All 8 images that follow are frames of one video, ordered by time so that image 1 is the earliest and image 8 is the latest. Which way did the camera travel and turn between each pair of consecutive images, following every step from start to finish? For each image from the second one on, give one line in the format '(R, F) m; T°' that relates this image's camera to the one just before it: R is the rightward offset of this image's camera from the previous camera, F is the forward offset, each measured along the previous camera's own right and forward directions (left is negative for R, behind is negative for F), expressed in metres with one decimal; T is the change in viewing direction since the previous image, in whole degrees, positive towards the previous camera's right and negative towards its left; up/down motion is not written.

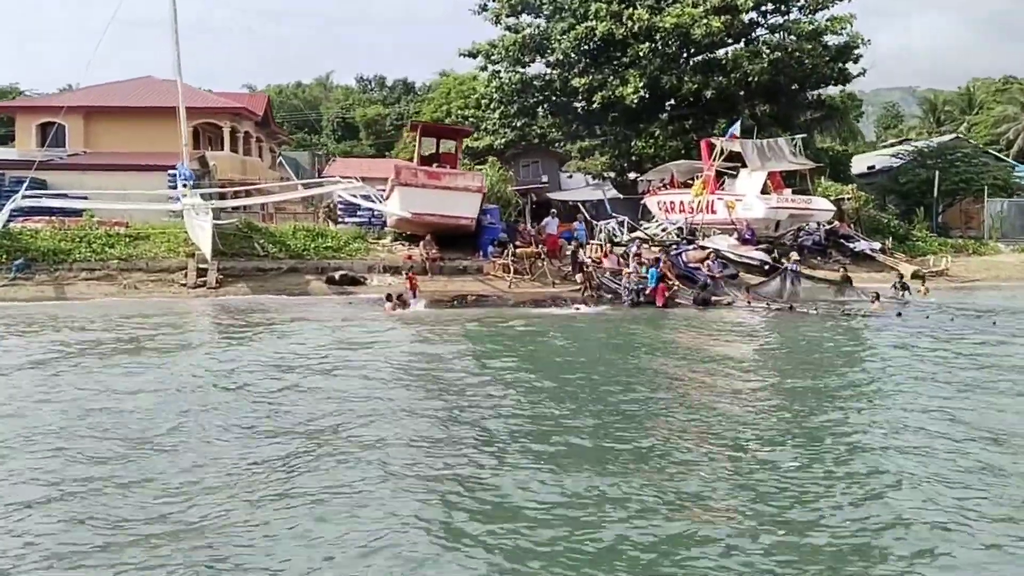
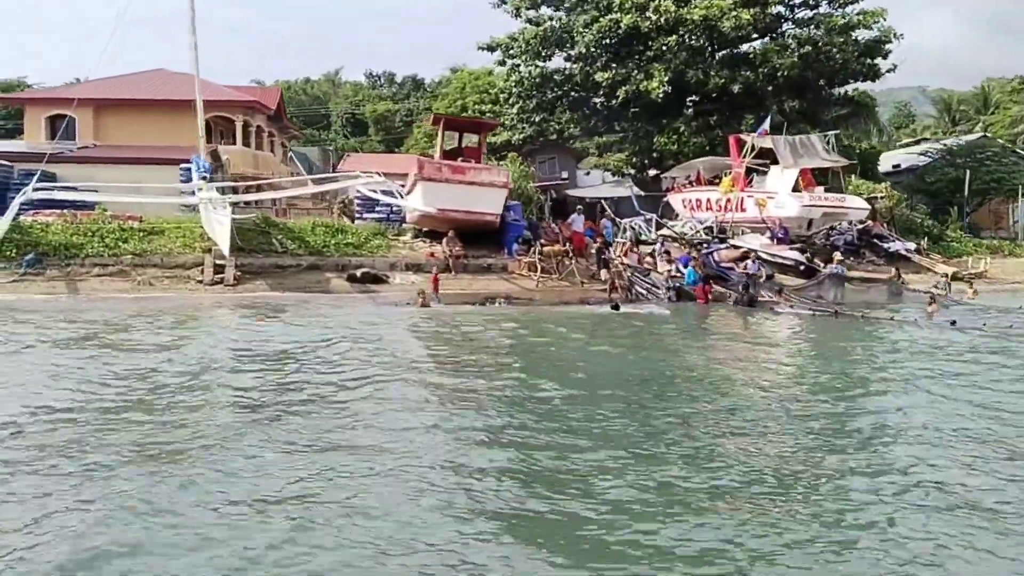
(-0.6, +0.9) m; 0°
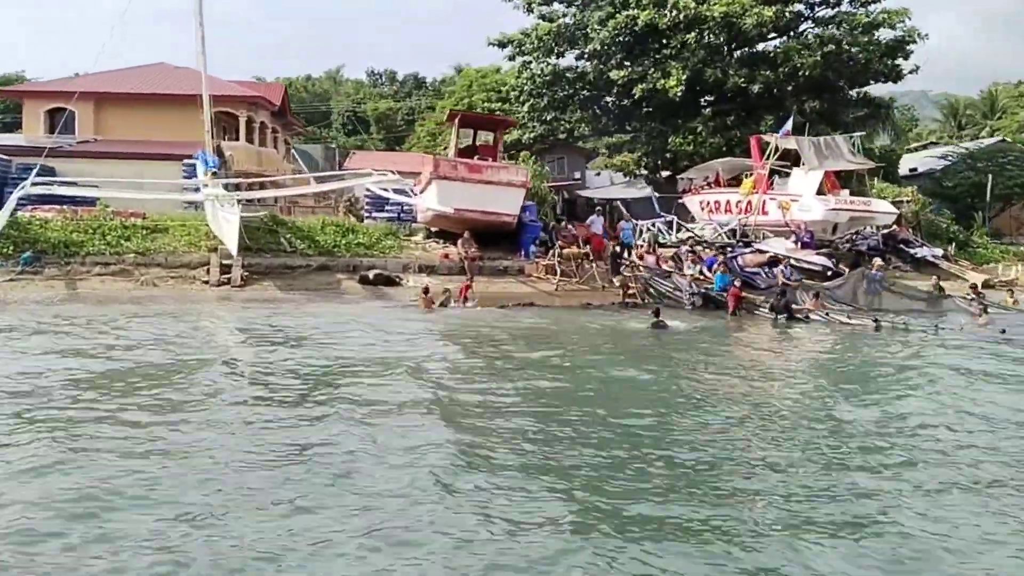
(-0.5, +1.0) m; 0°
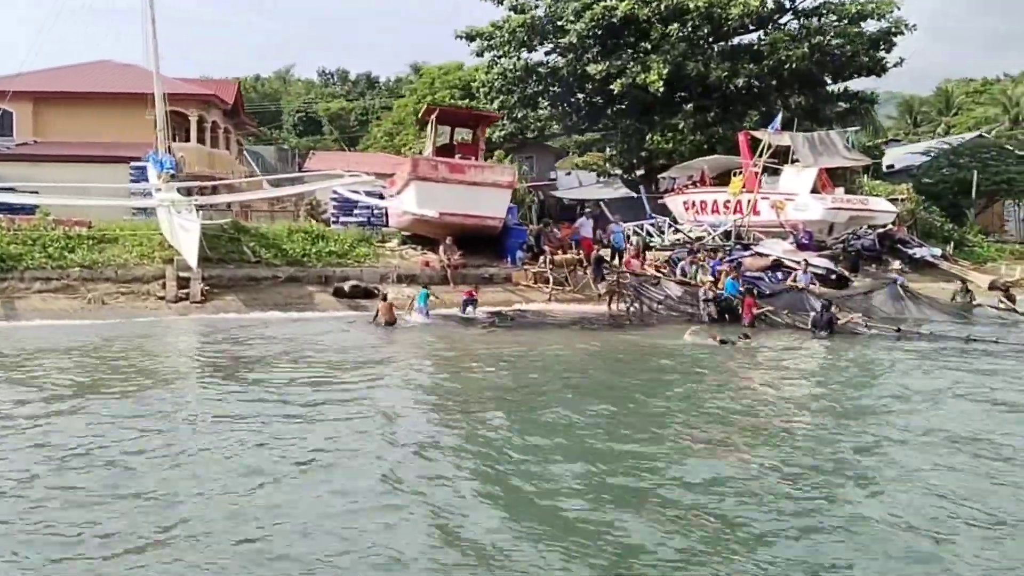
(-0.8, +2.0) m; +3°
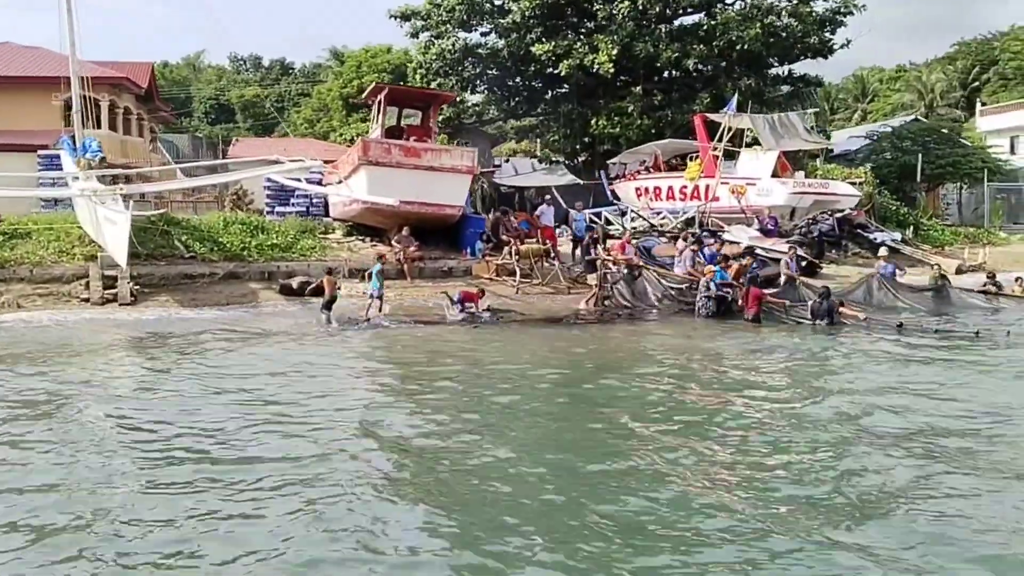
(-0.9, +1.7) m; +5°
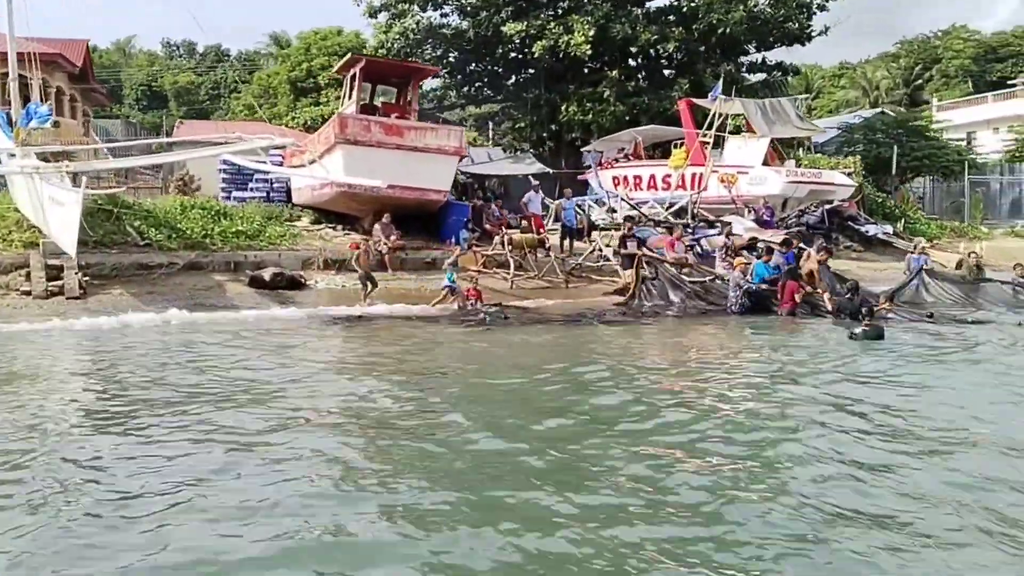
(-1.1, +1.8) m; +4°
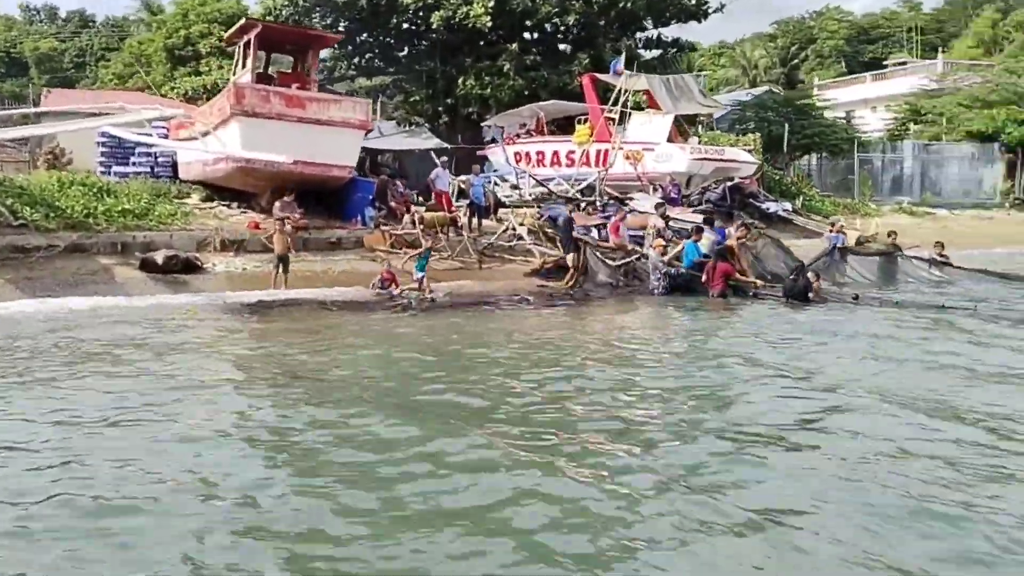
(-0.5, +0.8) m; +7°
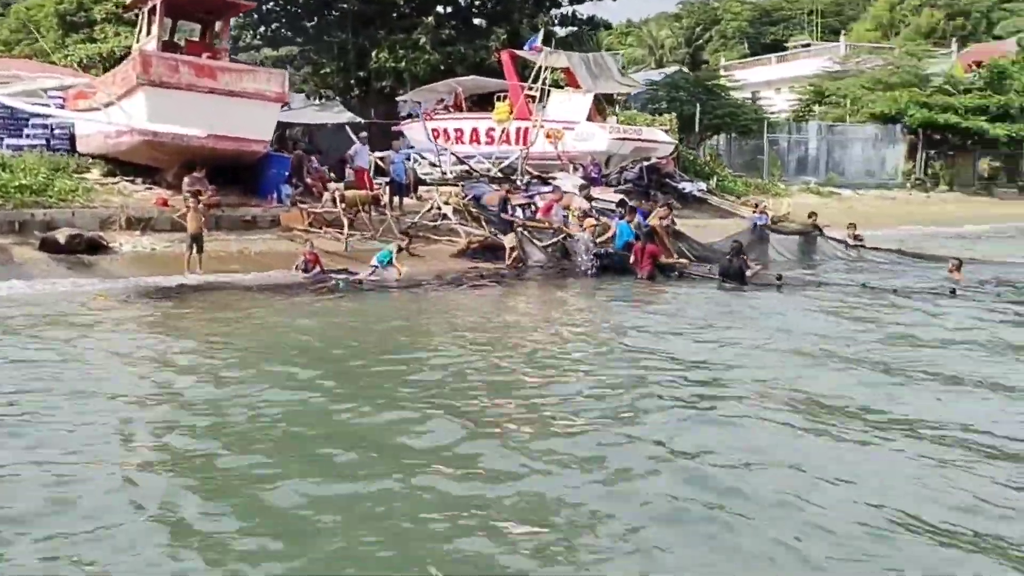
(-0.3, +0.4) m; +5°
